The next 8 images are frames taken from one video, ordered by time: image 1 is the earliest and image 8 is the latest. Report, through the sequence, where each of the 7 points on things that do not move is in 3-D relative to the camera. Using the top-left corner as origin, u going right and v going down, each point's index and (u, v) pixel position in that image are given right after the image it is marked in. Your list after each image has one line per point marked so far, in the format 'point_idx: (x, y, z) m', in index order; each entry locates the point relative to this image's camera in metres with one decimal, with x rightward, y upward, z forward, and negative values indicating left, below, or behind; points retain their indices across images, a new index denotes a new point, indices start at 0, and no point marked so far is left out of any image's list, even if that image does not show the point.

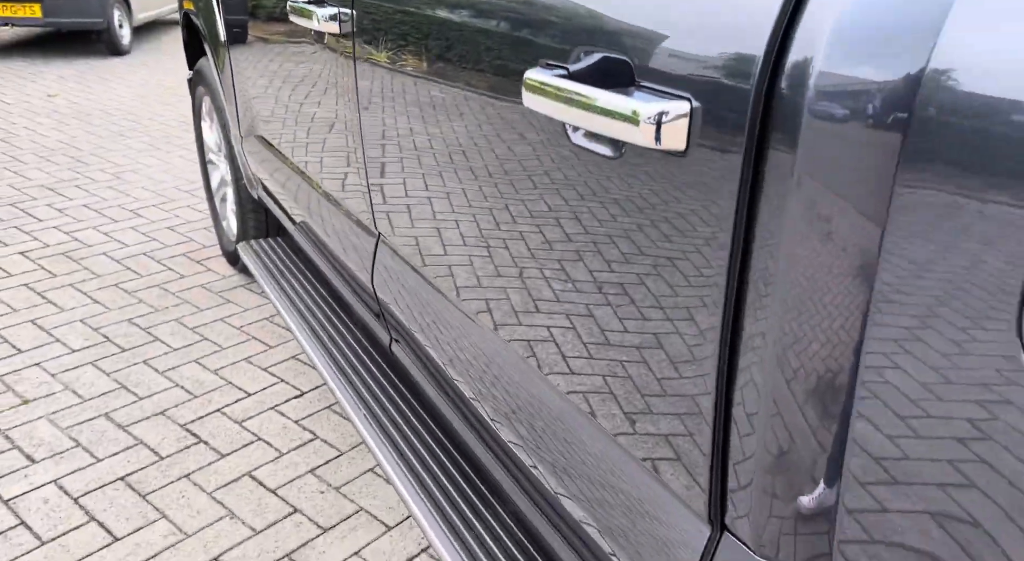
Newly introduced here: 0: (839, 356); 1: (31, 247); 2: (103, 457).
0: (+0.3, -0.1, +0.8) m
1: (-2.0, +0.2, +3.6) m
2: (-1.1, -0.5, +2.4) m
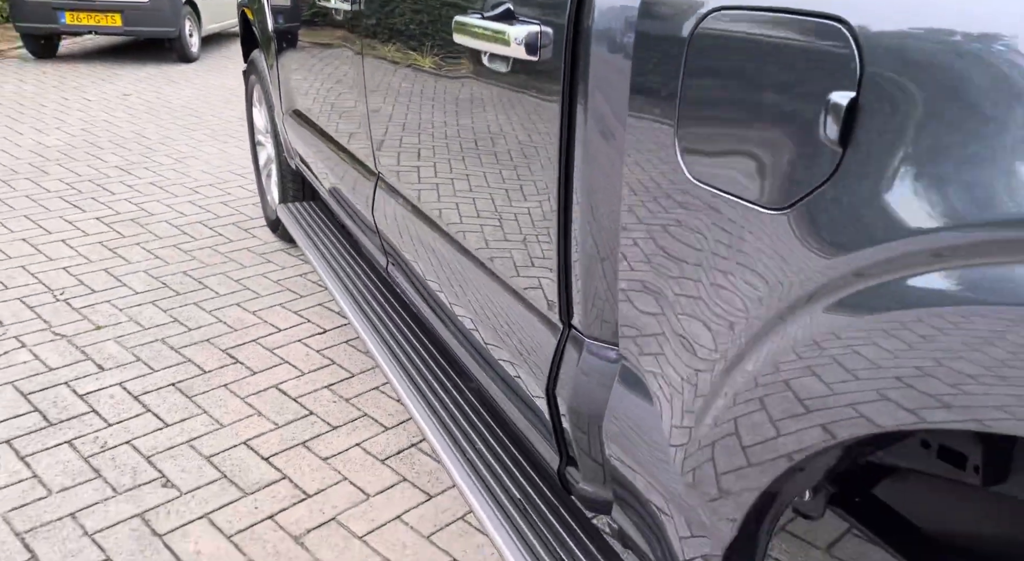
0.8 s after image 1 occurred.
0: (+0.1, +0.1, +1.3) m
1: (-2.0, +0.3, +4.2) m
2: (-1.2, -0.3, +3.0) m
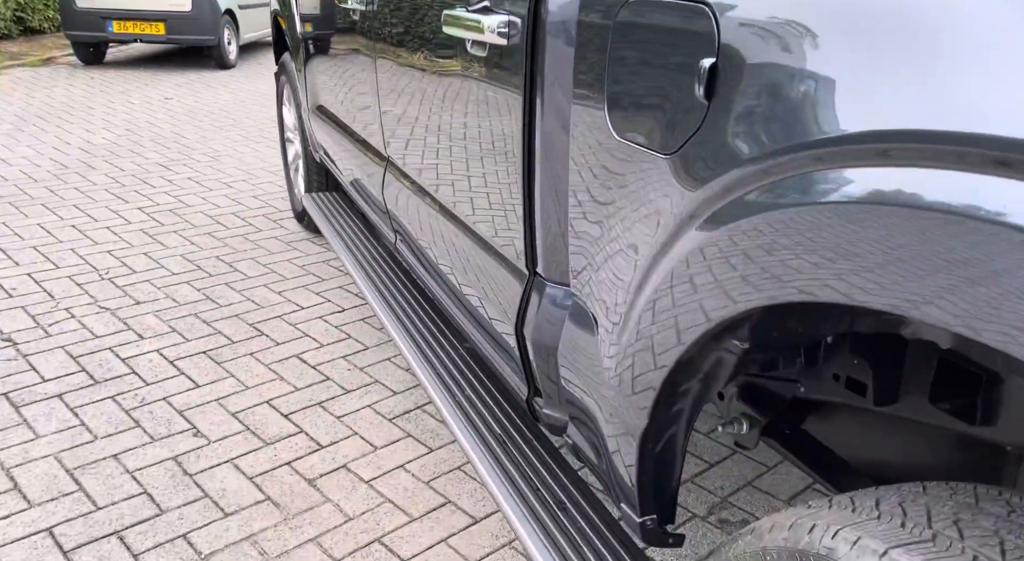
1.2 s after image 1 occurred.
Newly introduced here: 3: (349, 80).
0: (+0.1, +0.2, +1.6) m
1: (-1.9, +0.4, +4.6) m
2: (-1.2, -0.2, +3.3) m
3: (-0.7, +0.8, +3.3) m
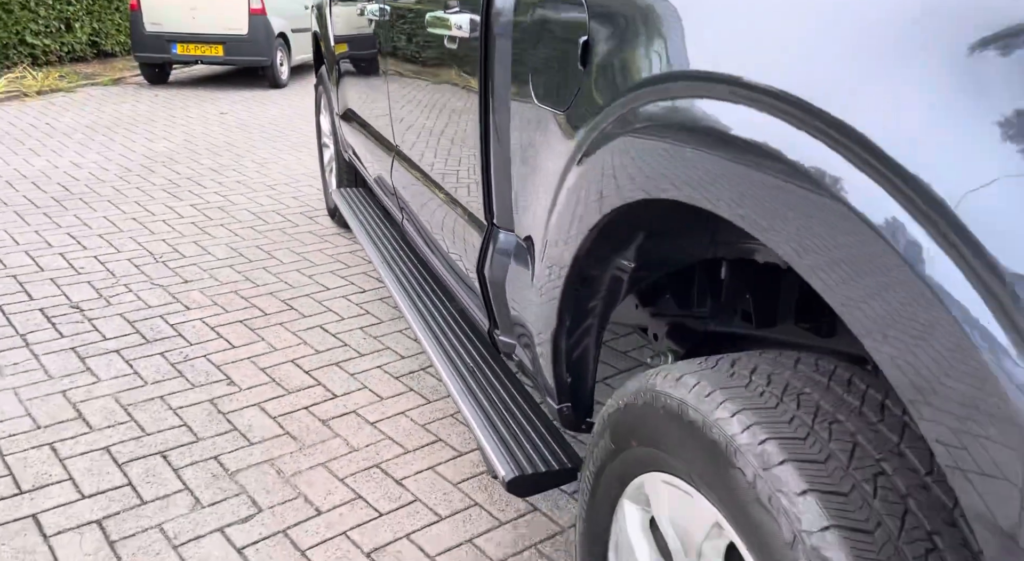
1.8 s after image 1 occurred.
0: (0.0, +0.4, +2.0) m
1: (-1.8, +0.5, +5.1) m
2: (-1.2, -0.1, +3.7) m
3: (-0.6, +0.9, +3.8) m
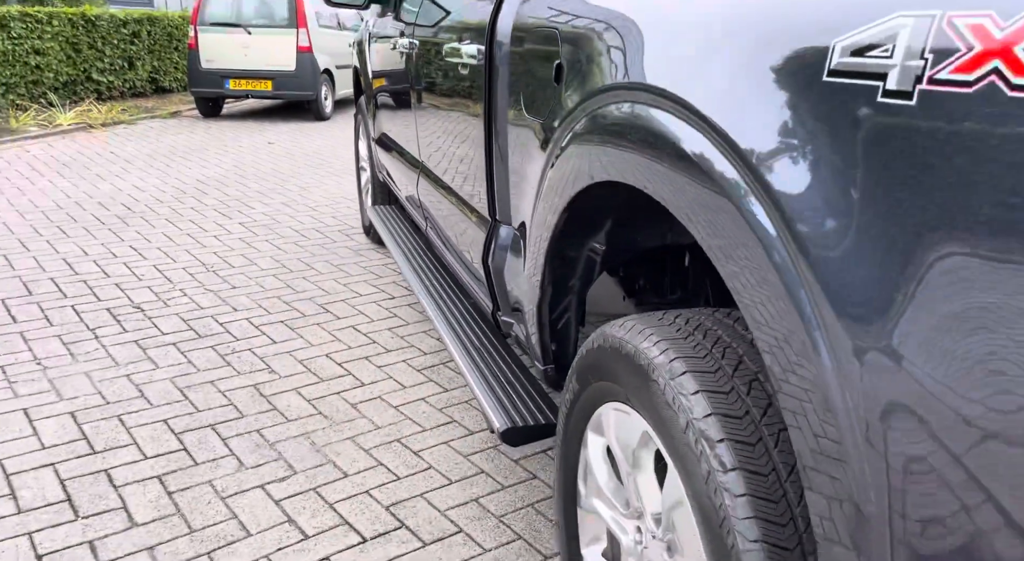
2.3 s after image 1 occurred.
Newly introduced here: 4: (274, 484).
0: (0.0, +0.4, +2.4) m
1: (-1.7, +0.4, +5.6) m
2: (-1.1, -0.1, +4.2) m
3: (-0.6, +0.8, +4.2) m
4: (-0.8, -0.6, +2.8) m
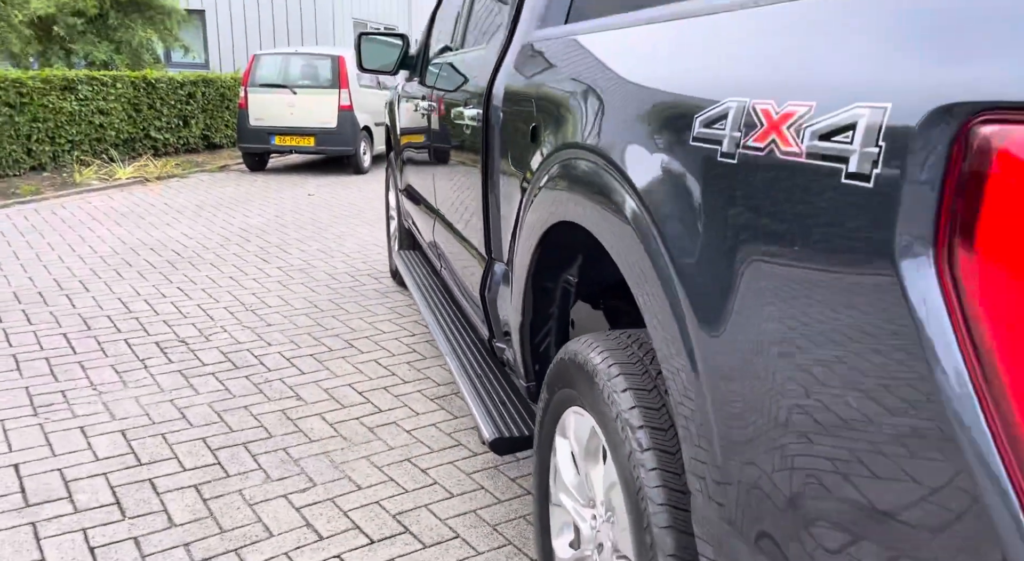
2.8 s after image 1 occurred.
0: (0.0, +0.3, +2.8) m
1: (-1.6, +0.1, +6.0) m
2: (-1.1, -0.3, +4.6) m
3: (-0.5, +0.6, +4.7) m
4: (-0.8, -0.8, +3.1) m
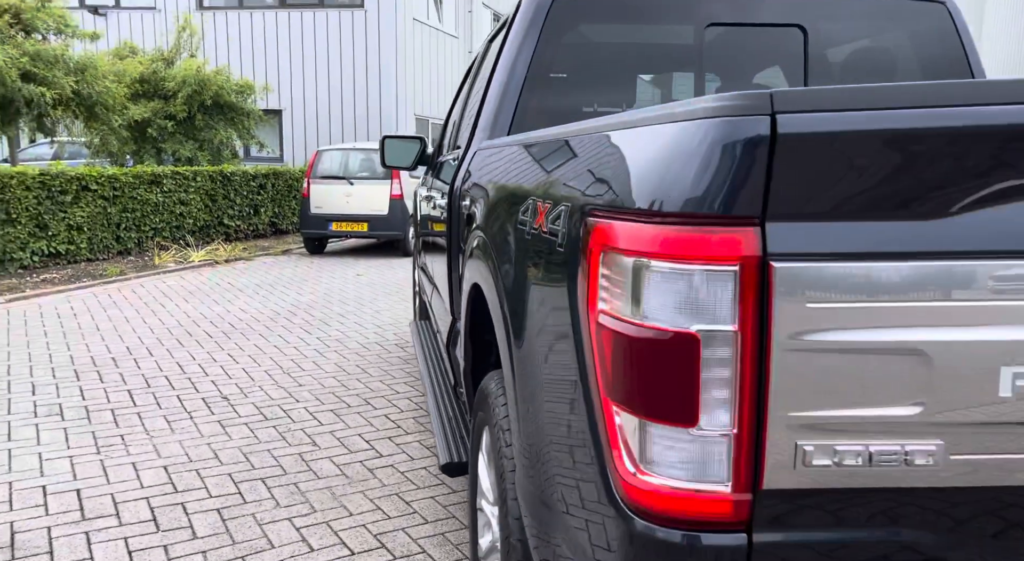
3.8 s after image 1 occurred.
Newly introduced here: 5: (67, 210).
0: (-0.2, +0.1, +3.4) m
1: (-1.4, -0.4, +6.8) m
2: (-1.1, -0.7, +5.3) m
3: (-0.5, +0.2, +5.4) m
4: (-0.9, -1.0, +3.8) m
5: (-5.2, +0.8, +10.2) m
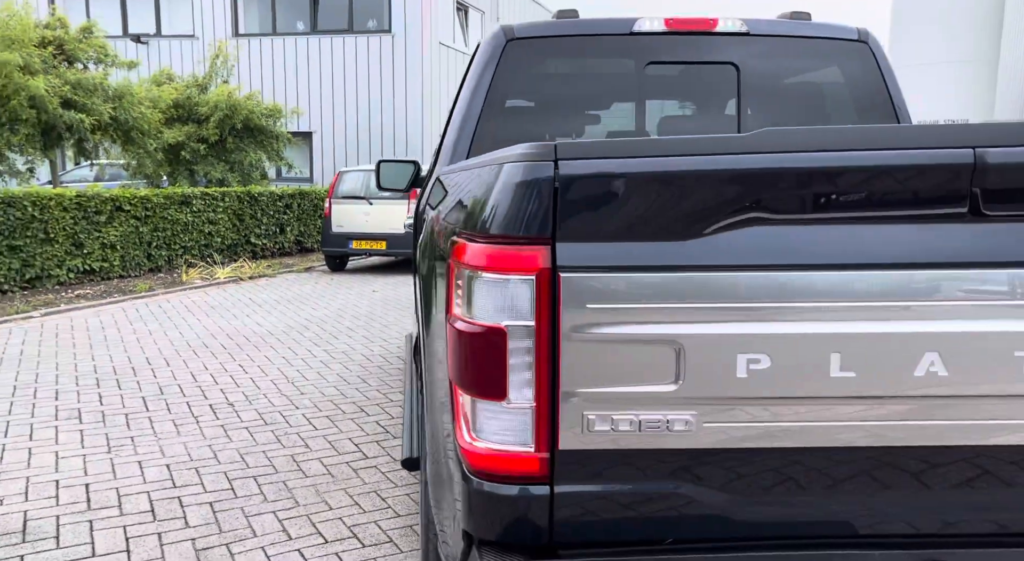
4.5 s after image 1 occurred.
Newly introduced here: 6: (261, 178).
0: (-0.4, 0.0, +3.8) m
1: (-1.5, -0.6, +7.2) m
2: (-1.2, -0.8, +5.6) m
3: (-0.6, +0.1, +5.7) m
4: (-1.1, -1.1, +4.1) m
5: (-5.1, +0.6, +10.8) m
6: (-4.8, +2.0, +16.6) m
